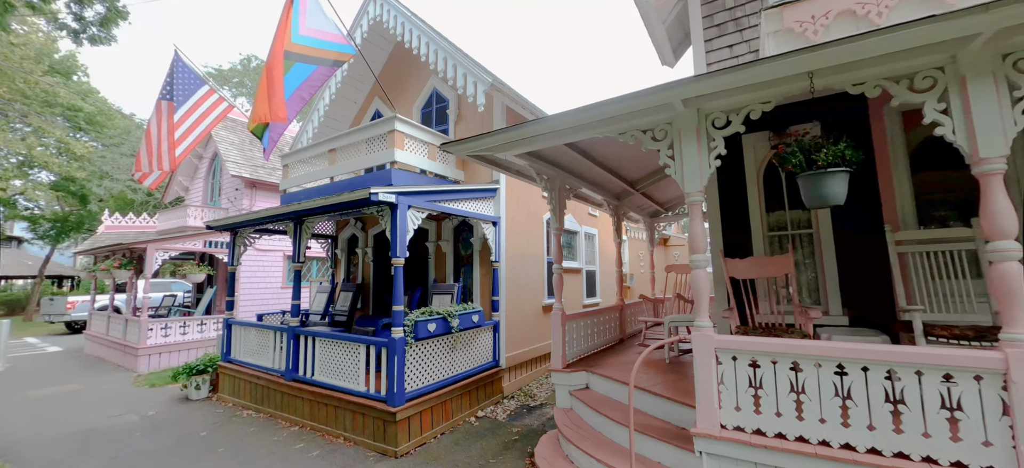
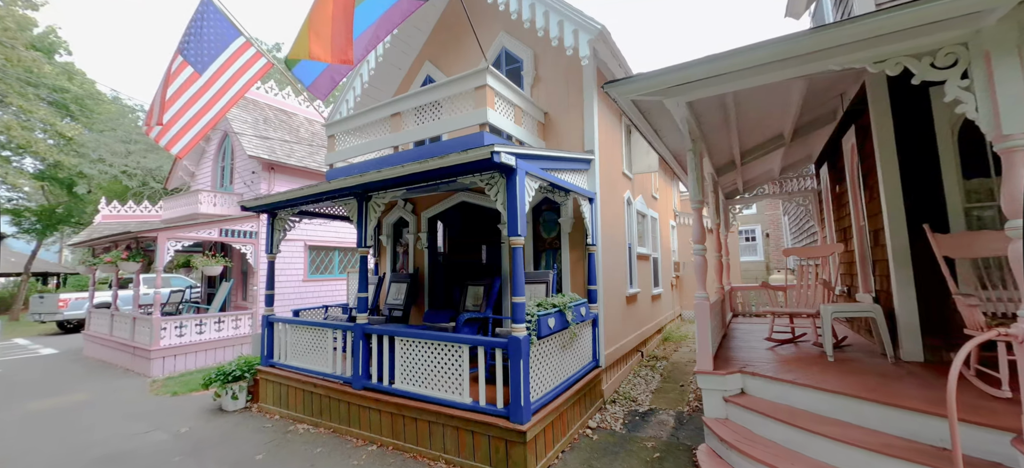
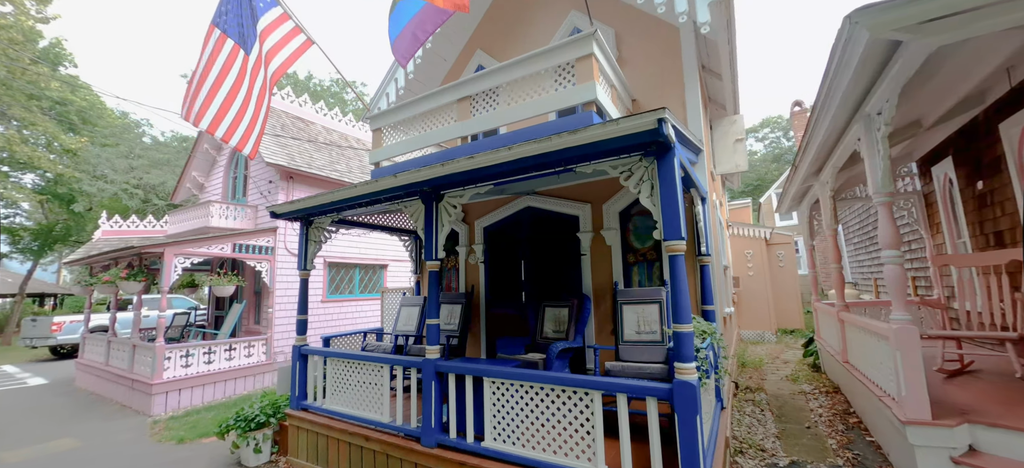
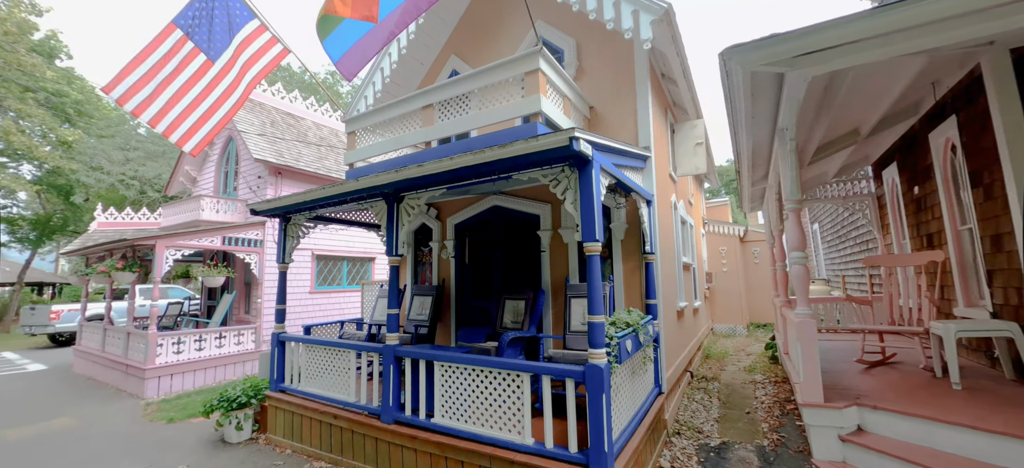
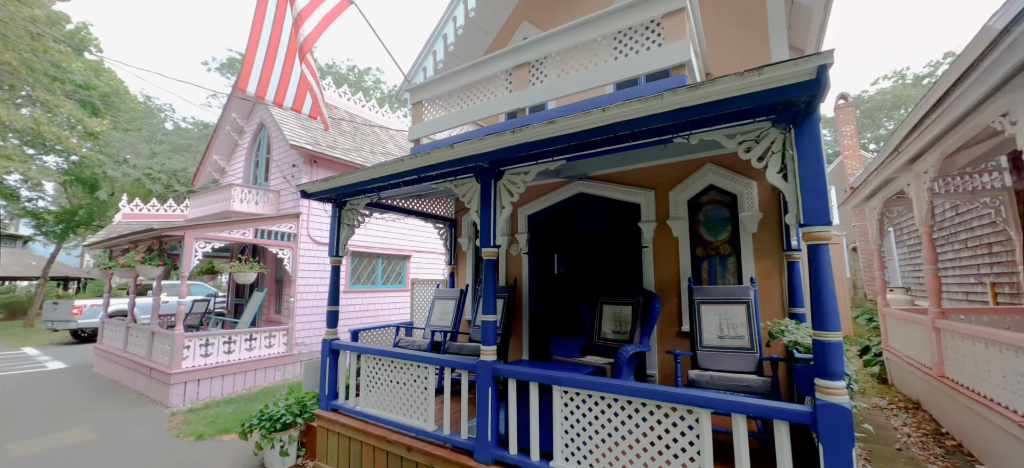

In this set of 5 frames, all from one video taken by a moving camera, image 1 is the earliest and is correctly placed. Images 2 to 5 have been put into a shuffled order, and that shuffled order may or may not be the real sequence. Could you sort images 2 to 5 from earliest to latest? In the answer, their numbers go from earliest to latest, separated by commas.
2, 4, 3, 5
